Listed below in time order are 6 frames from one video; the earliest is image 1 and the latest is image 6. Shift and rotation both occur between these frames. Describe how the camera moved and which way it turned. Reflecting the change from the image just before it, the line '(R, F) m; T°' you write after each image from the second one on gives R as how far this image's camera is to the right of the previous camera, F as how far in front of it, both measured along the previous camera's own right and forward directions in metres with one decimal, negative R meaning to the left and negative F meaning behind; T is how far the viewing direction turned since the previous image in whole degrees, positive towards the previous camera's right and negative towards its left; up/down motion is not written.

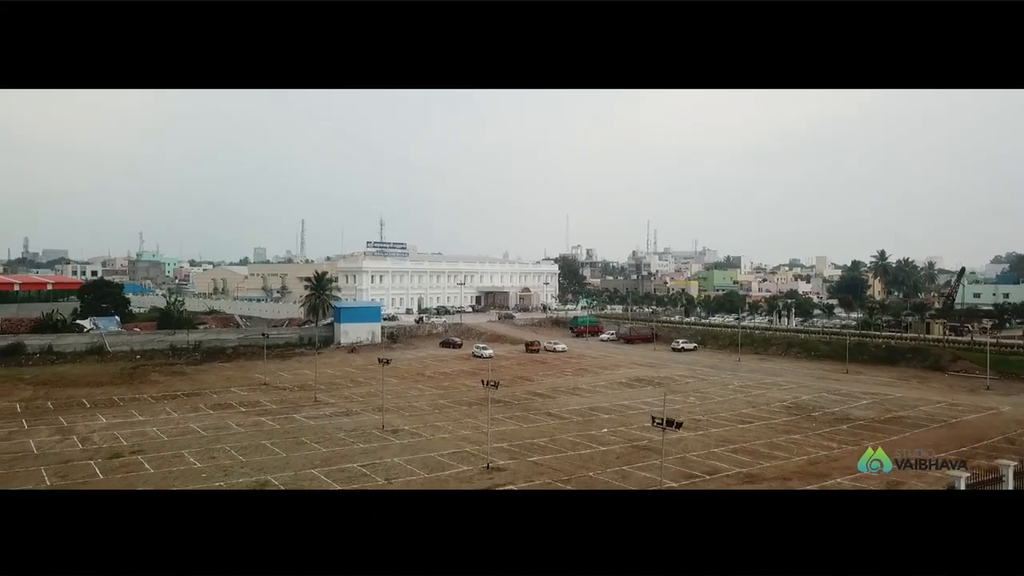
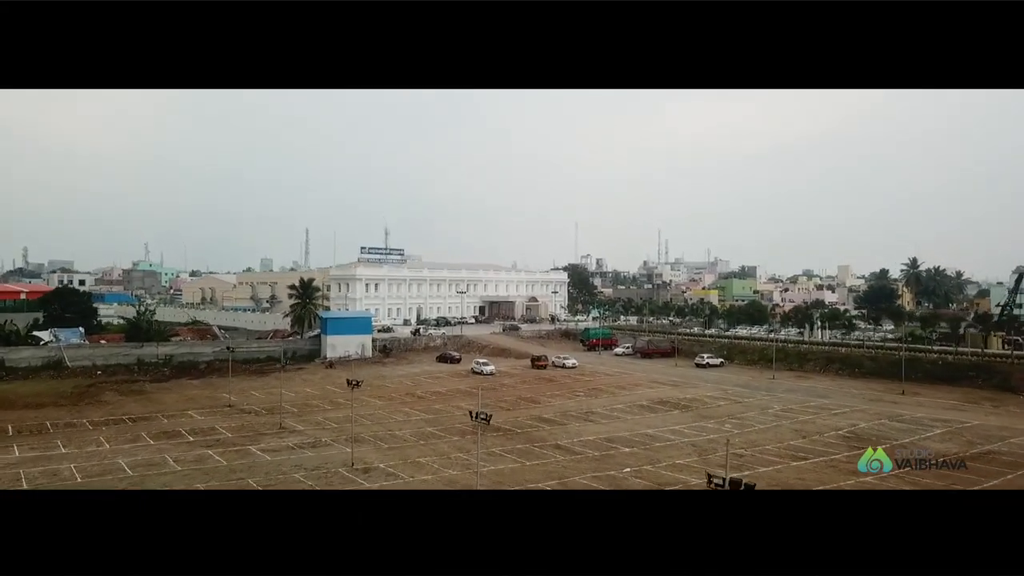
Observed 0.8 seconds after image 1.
(+0.1, +1.2) m; -1°
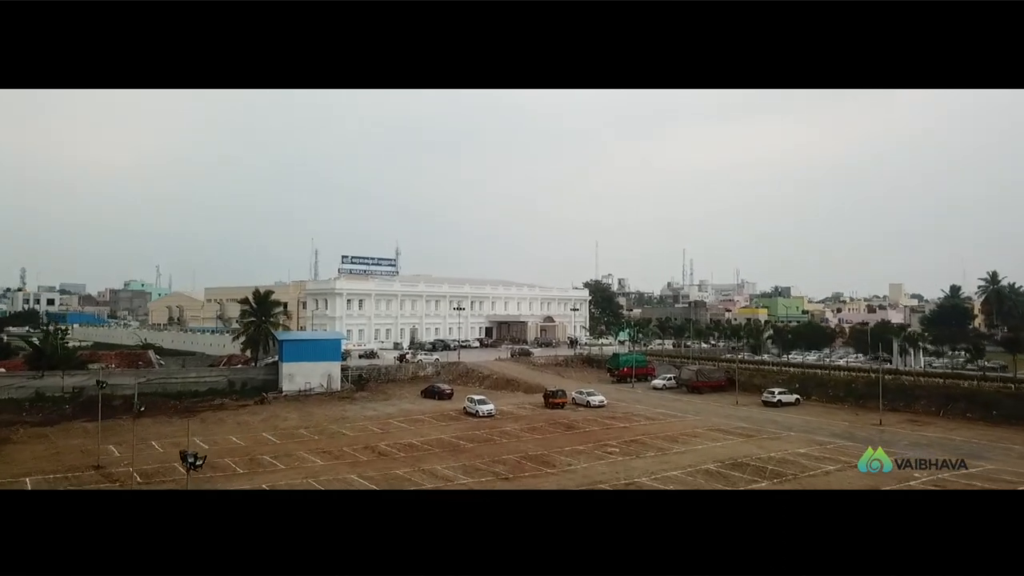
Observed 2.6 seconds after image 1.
(+0.2, +2.6) m; -2°
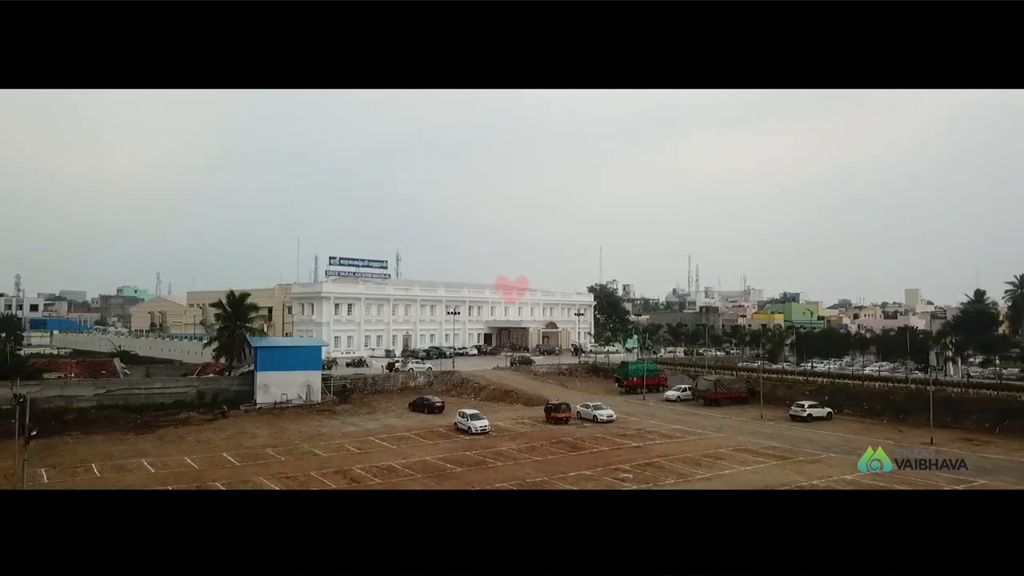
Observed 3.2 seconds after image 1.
(+0.1, +0.9) m; 0°
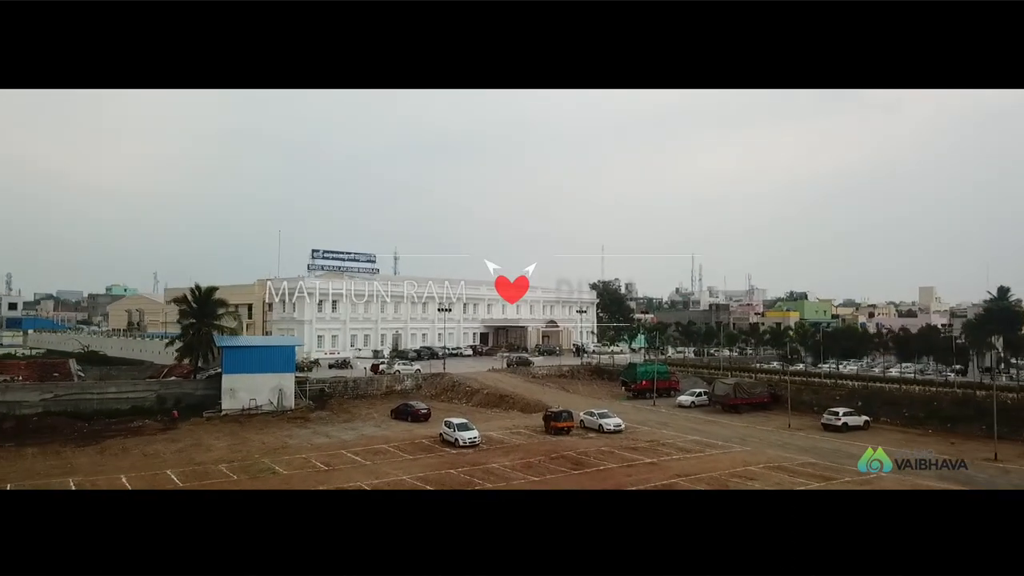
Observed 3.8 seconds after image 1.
(+0.1, +0.9) m; 0°
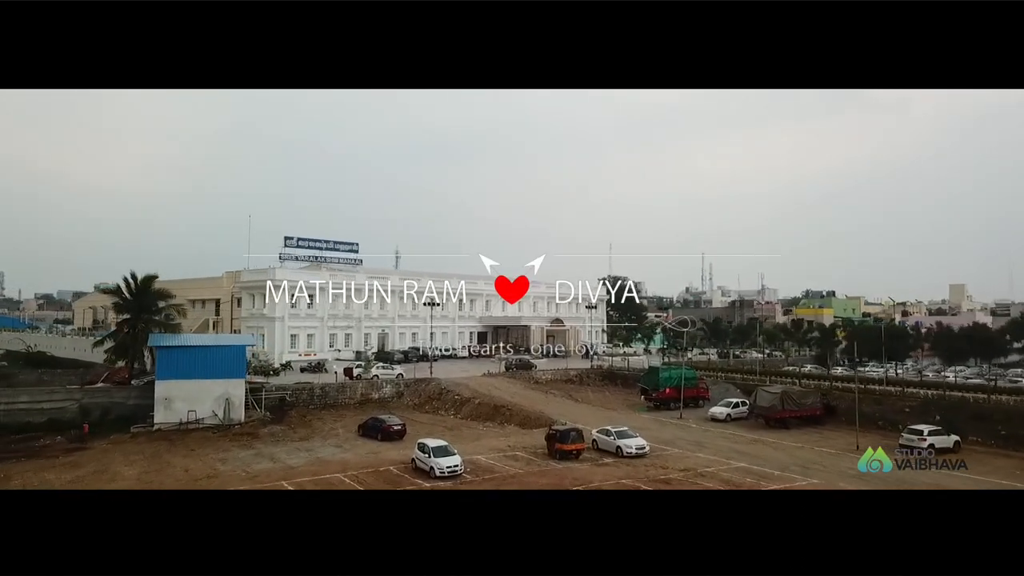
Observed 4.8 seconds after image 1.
(+0.1, +1.3) m; -1°
